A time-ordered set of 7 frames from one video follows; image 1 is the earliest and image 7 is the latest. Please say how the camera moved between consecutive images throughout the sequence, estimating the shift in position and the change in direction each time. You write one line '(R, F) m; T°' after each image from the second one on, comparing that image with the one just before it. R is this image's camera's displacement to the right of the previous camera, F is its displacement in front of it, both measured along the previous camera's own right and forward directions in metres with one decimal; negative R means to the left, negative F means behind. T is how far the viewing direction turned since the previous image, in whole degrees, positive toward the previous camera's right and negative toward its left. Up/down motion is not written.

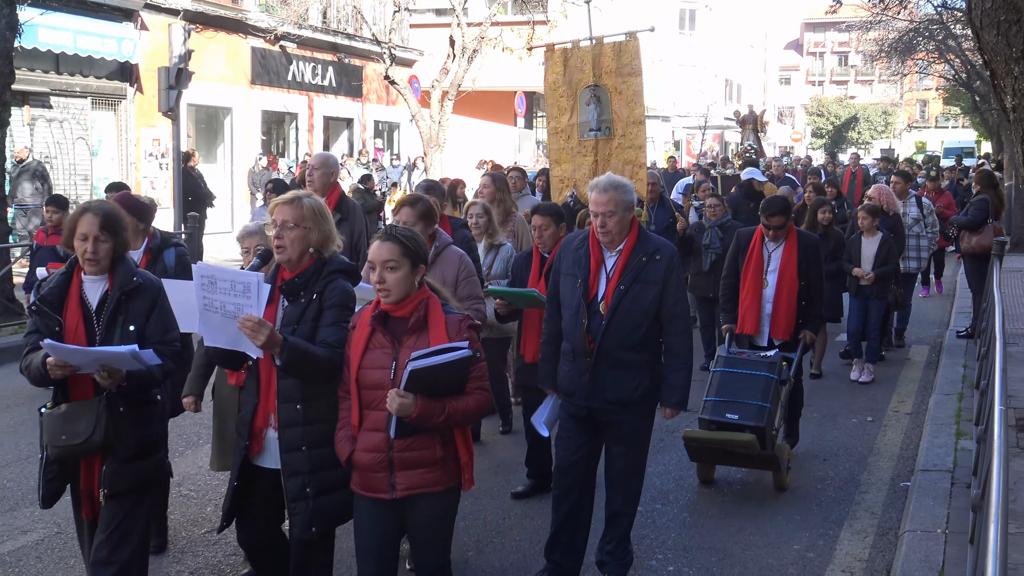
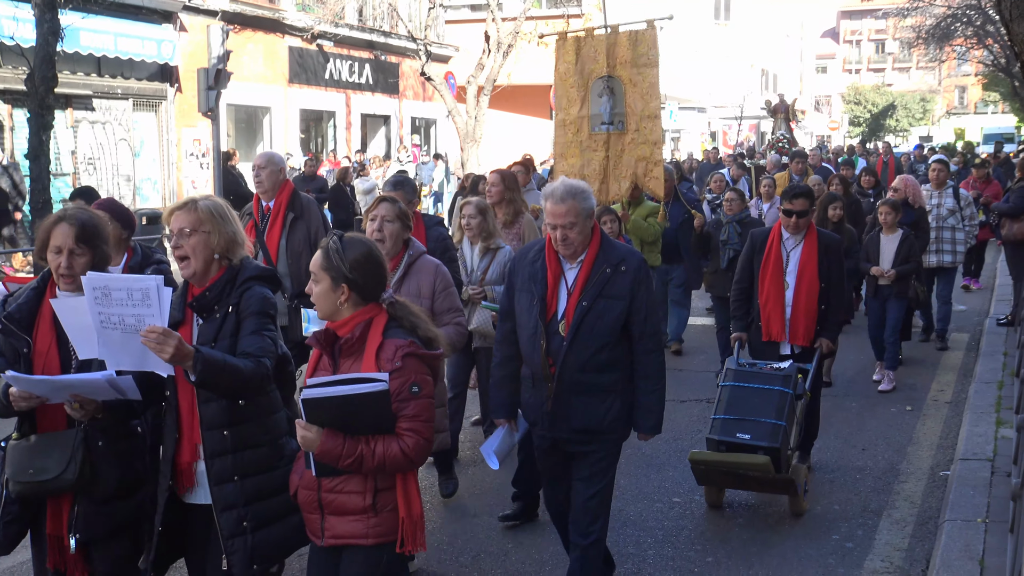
(0.0, 0.0) m; -2°
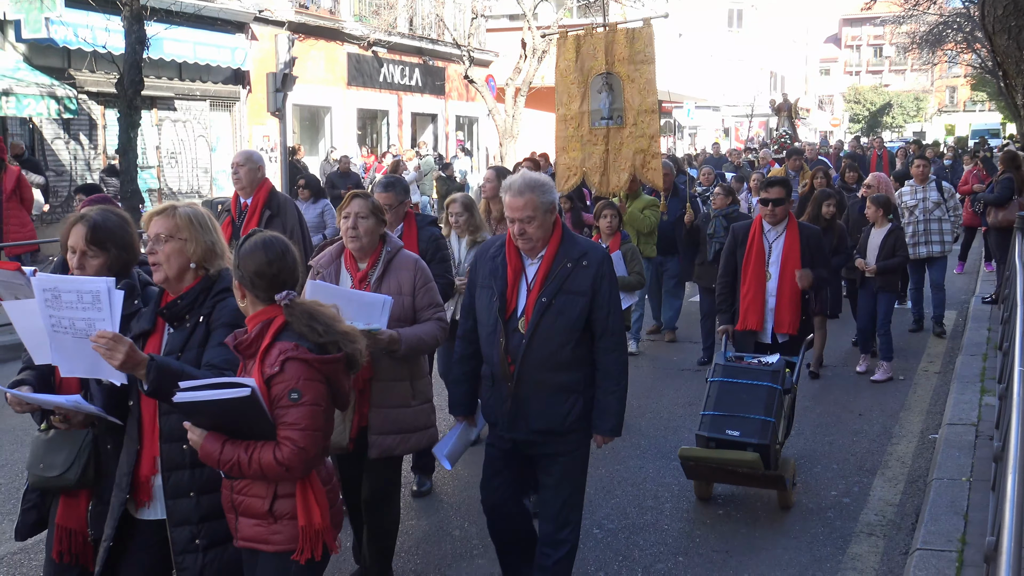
(-0.1, -0.8) m; -1°
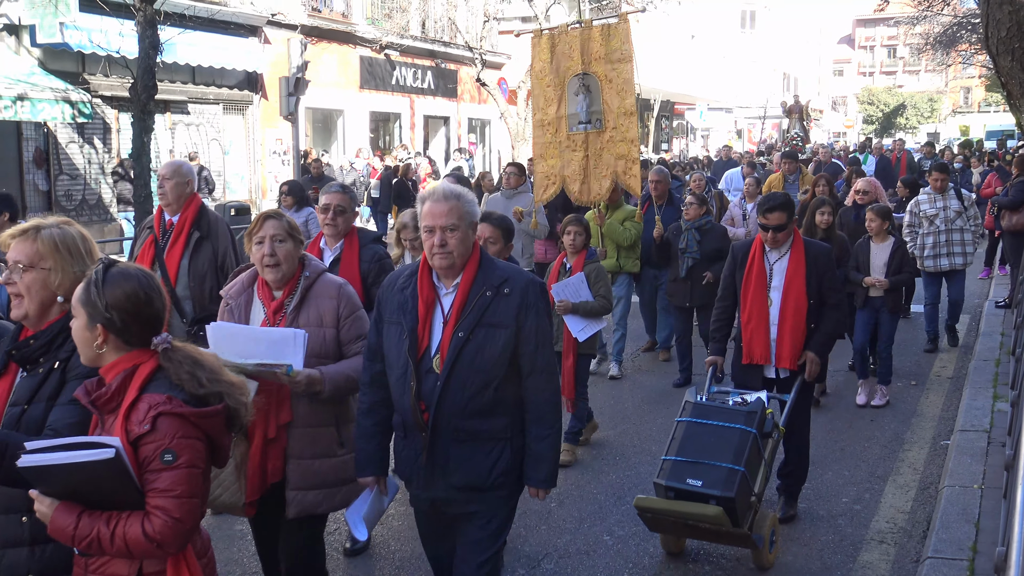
(0.0, 0.0) m; -1°
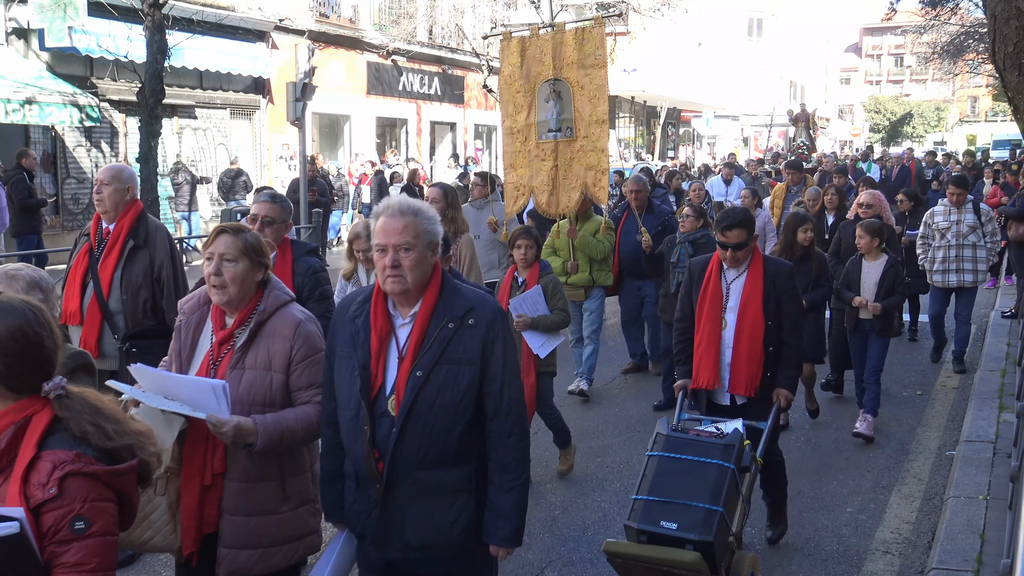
(0.0, 0.0) m; 0°
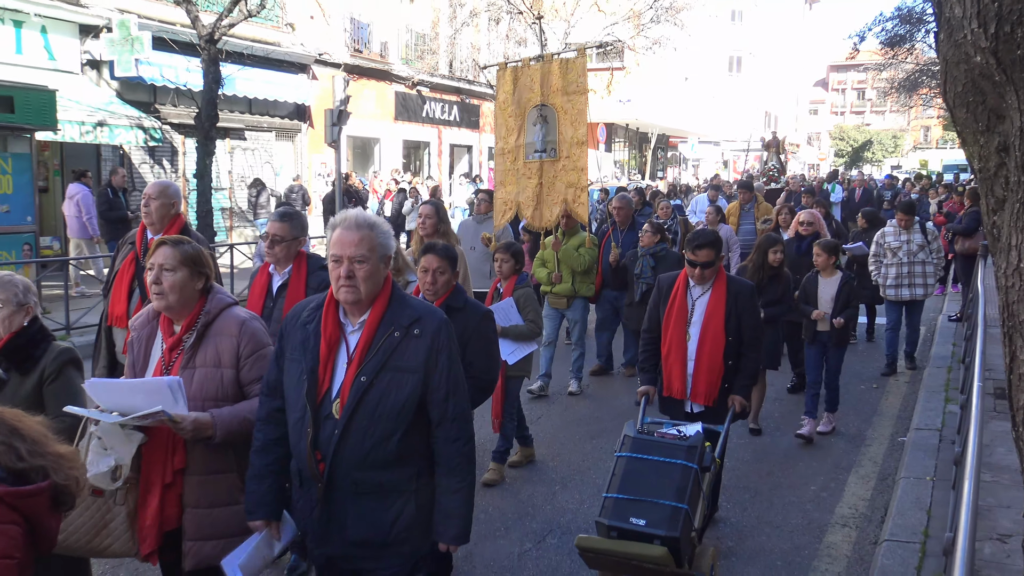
(-0.2, -1.1) m; +1°
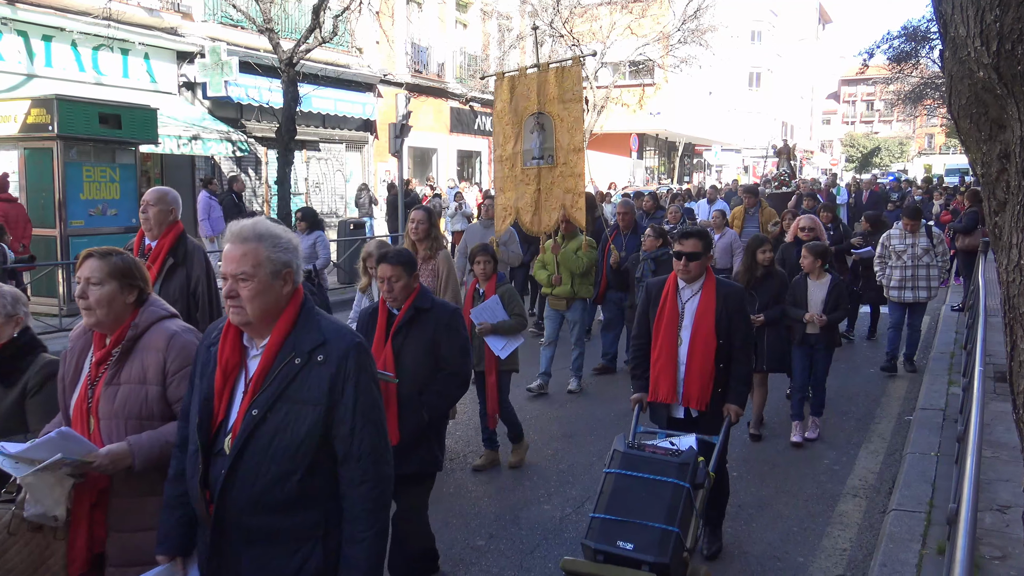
(+0.1, -1.1) m; -3°
